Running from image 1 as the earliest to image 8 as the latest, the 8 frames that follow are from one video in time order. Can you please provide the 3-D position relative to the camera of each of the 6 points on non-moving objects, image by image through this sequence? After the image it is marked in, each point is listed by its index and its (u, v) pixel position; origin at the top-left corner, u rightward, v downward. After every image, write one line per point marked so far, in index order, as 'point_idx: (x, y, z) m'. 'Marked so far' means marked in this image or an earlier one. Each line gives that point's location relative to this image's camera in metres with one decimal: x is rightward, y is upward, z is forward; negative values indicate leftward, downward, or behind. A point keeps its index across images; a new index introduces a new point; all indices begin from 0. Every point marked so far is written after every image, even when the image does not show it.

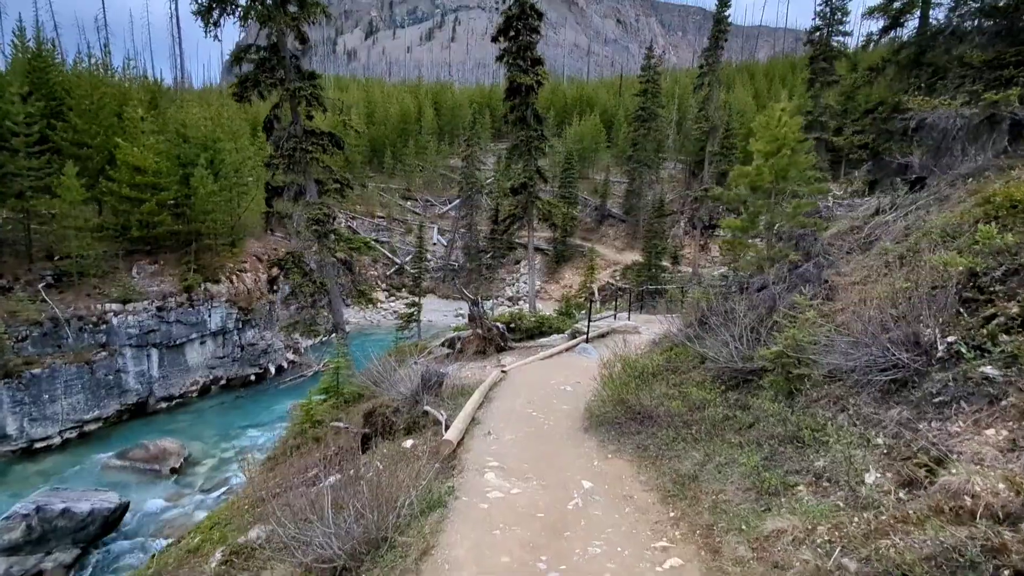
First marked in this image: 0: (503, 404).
0: (-0.1, -2.0, +9.0) m
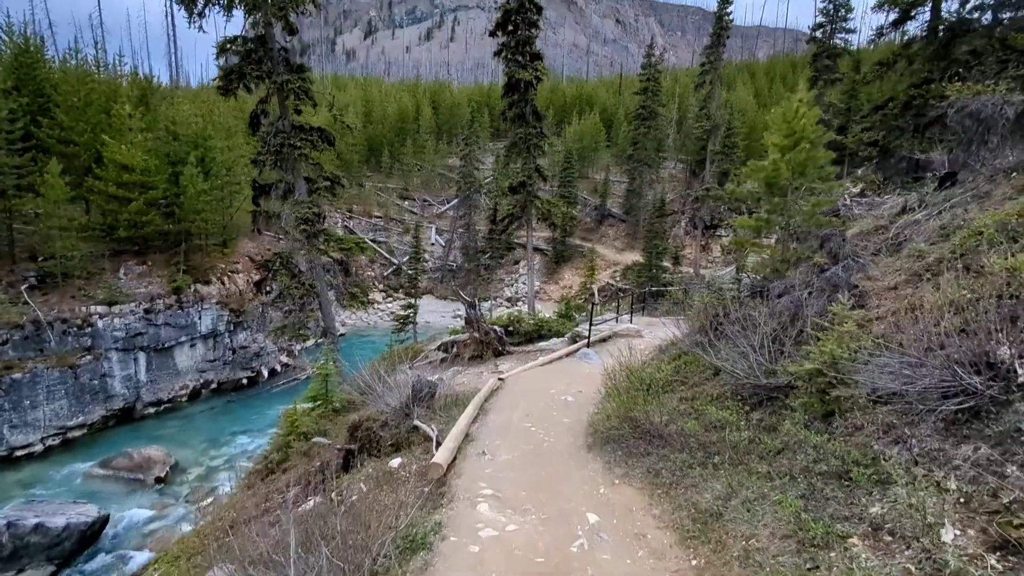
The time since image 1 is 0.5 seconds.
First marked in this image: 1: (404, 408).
0: (-0.2, -2.1, +8.4) m
1: (-1.8, -2.0, +8.5) m
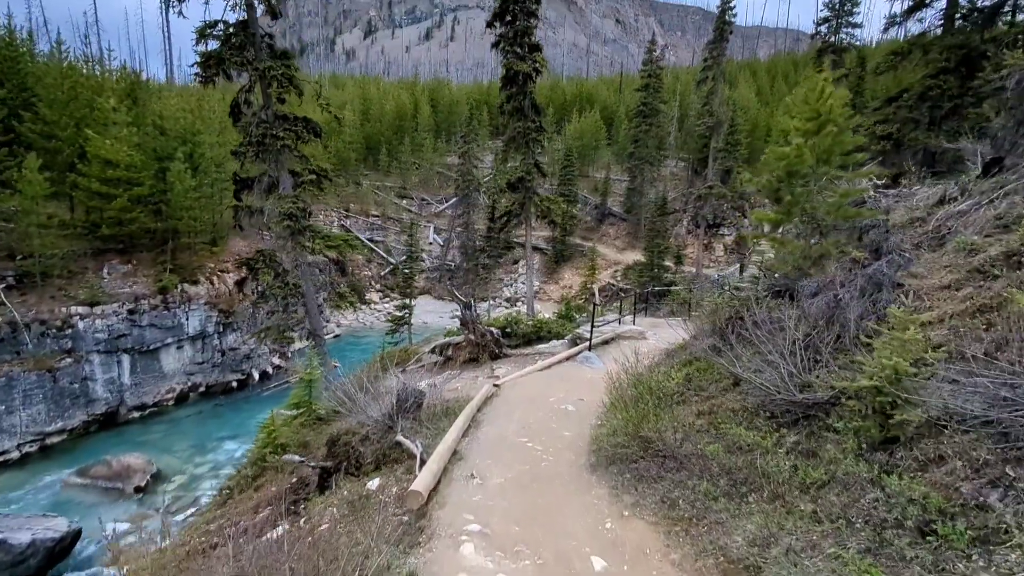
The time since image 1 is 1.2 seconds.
0: (-0.3, -2.1, +7.6) m
1: (-1.9, -2.0, +7.7) m
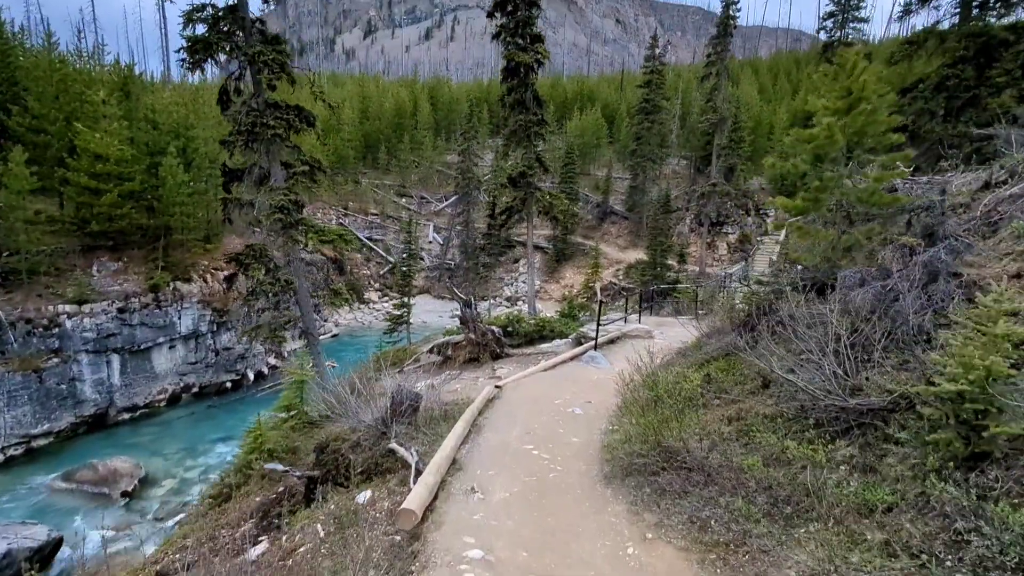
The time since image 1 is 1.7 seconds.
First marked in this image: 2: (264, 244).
0: (-0.2, -2.0, +7.0) m
1: (-1.8, -1.9, +7.1) m
2: (-6.1, +1.1, +12.8) m
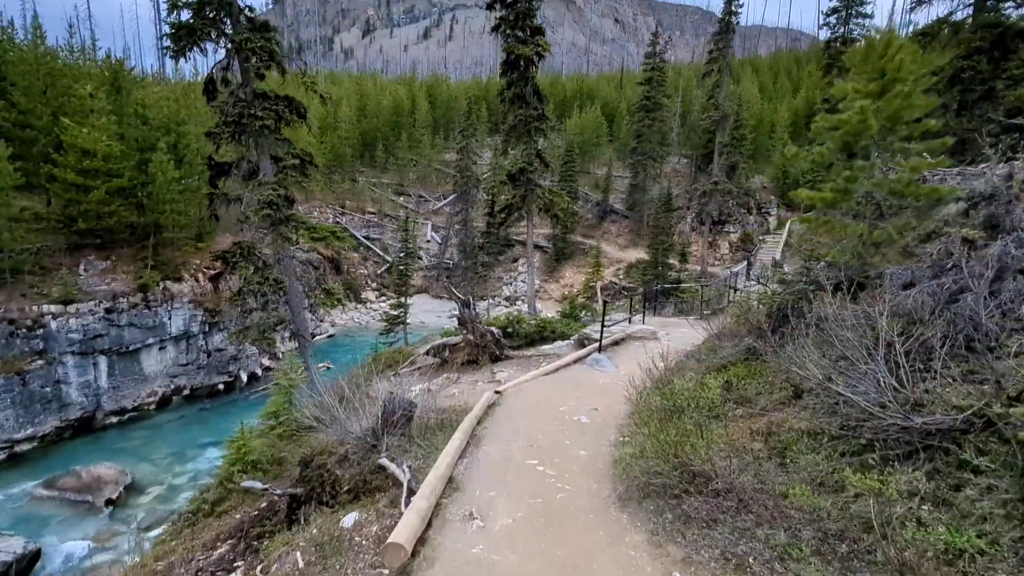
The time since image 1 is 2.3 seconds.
0: (-0.2, -2.0, +6.4) m
1: (-1.8, -1.9, +6.5) m
2: (-6.1, +1.1, +12.2) m
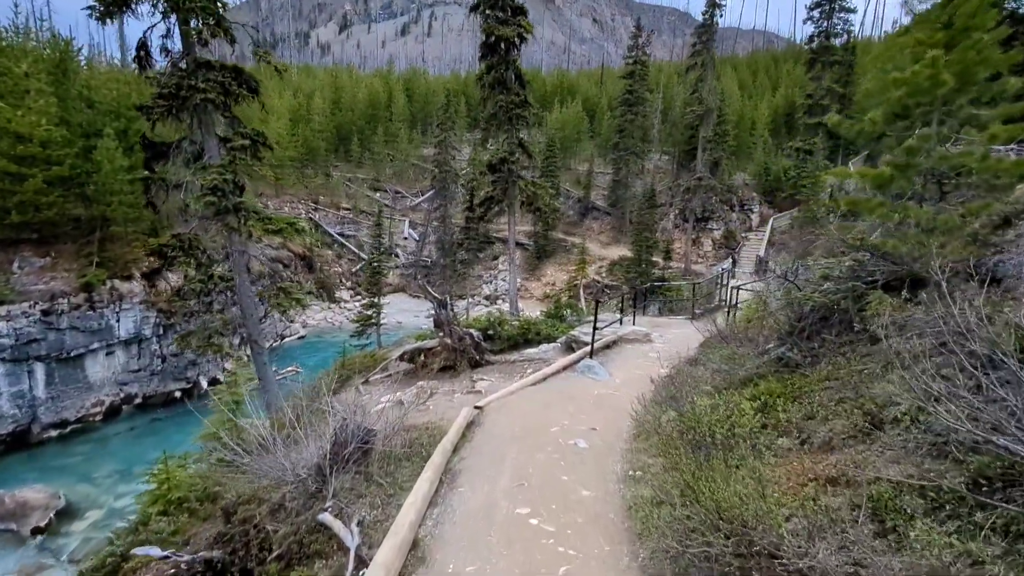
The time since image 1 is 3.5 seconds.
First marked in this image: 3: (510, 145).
0: (-0.3, -1.9, +5.1) m
1: (-2.0, -1.8, +5.2) m
2: (-6.5, +1.1, +10.7) m
3: (-0.1, +5.4, +19.7) m
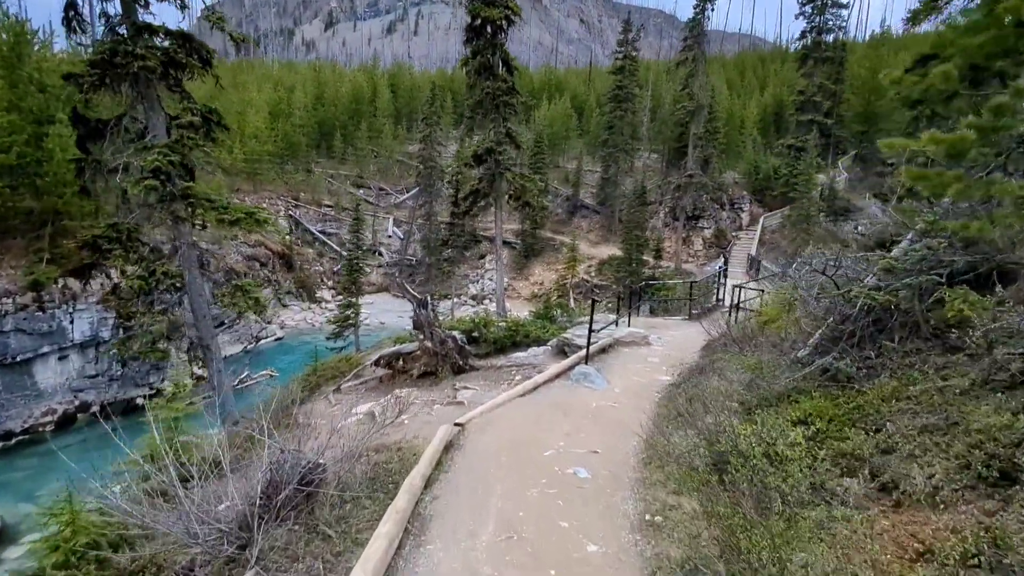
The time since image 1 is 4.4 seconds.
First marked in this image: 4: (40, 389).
0: (-0.4, -1.9, +4.0) m
1: (-2.1, -1.8, +4.0) m
2: (-6.7, +1.1, +9.4) m
3: (-0.5, +5.4, +18.5) m
4: (-15.8, -3.4, +17.5) m
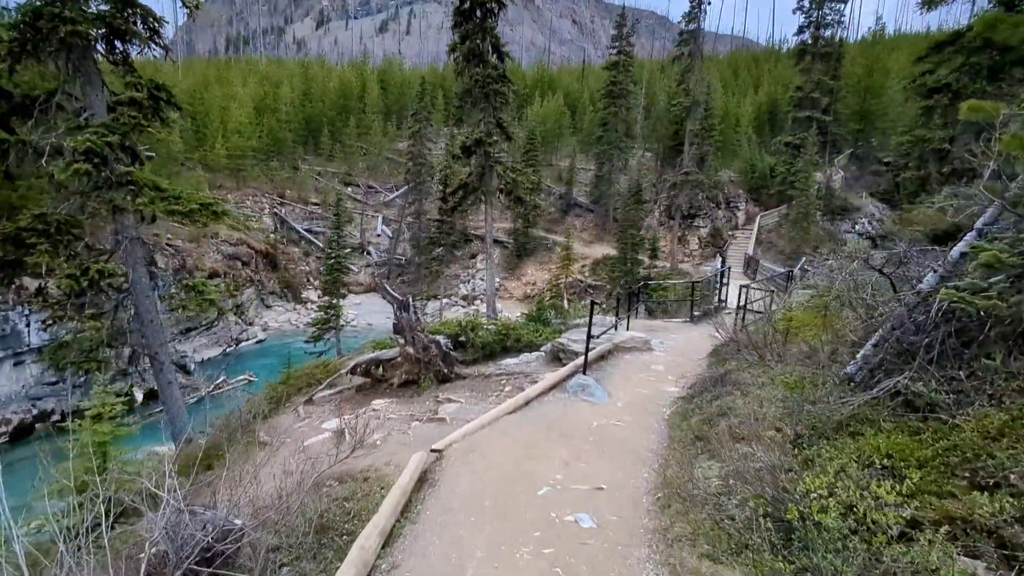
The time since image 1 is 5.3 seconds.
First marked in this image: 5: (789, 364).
0: (-0.5, -1.9, +2.9) m
1: (-2.2, -1.8, +2.8) m
2: (-6.9, +1.1, +8.2) m
3: (-0.8, +5.4, +17.4) m
4: (-16.1, -3.4, +16.1) m
5: (+3.5, -0.9, +6.5) m
